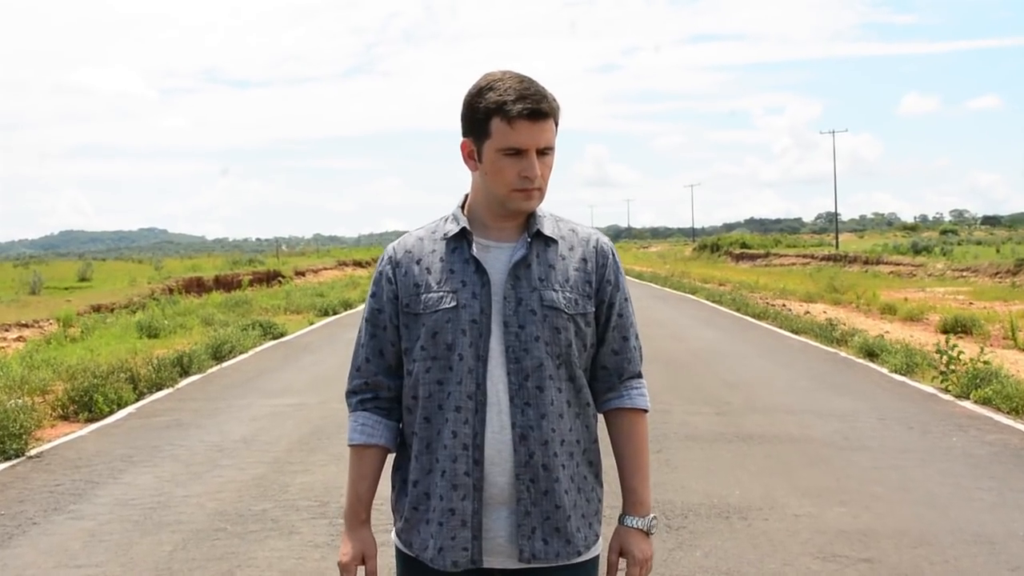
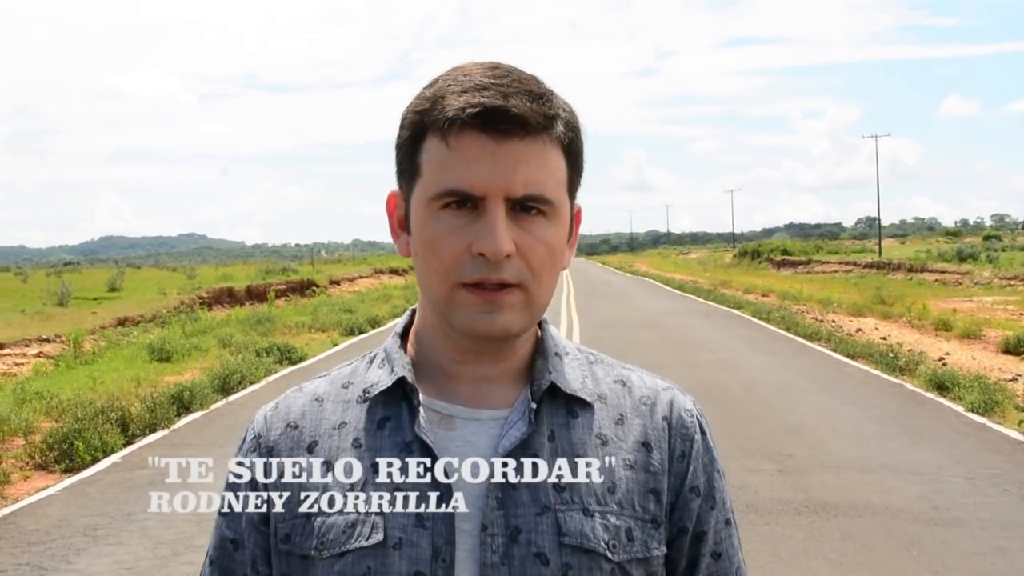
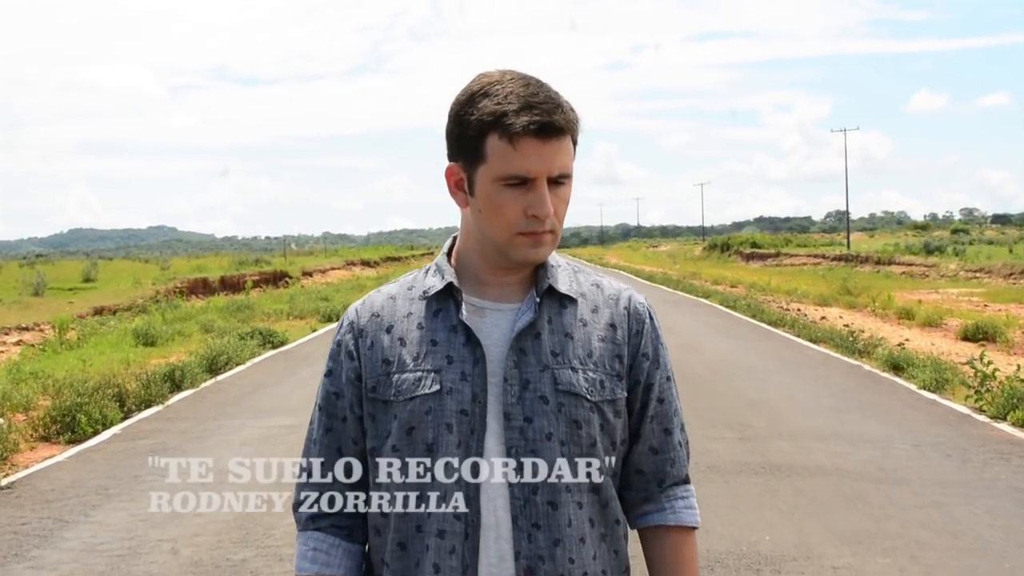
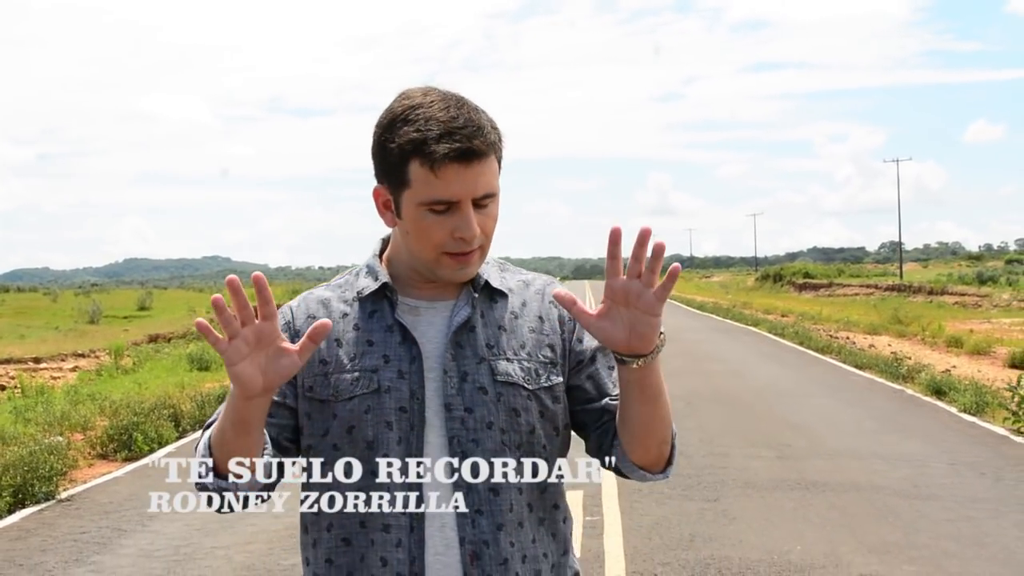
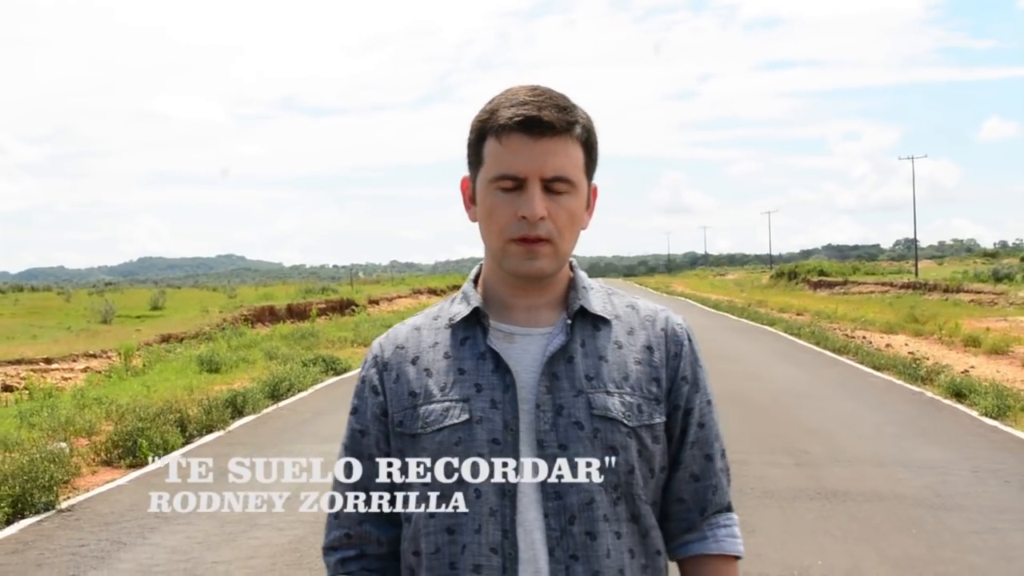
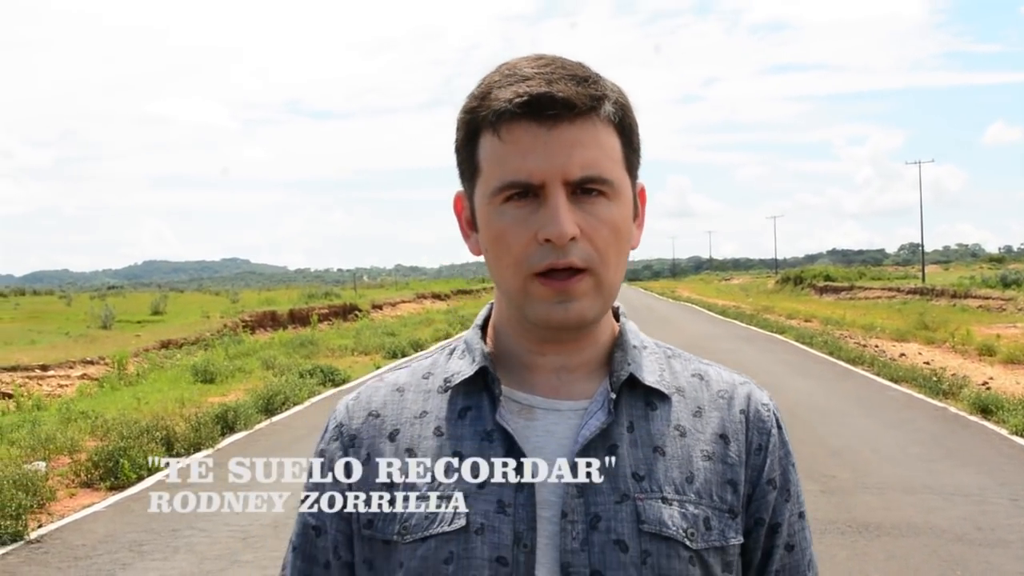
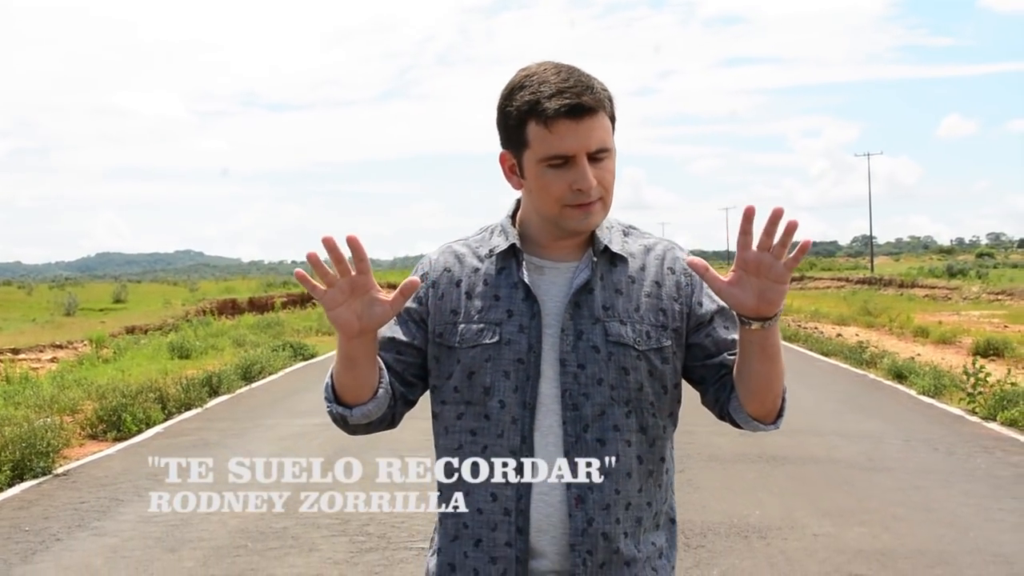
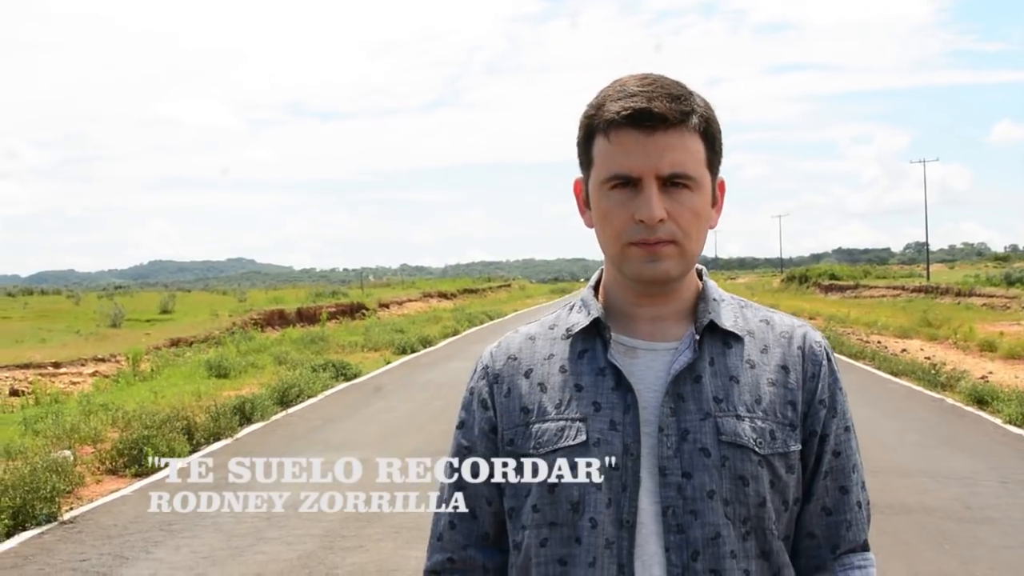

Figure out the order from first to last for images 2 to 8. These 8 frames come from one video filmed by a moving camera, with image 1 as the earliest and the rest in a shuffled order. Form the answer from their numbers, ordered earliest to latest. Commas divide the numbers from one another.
3, 2, 6, 8, 5, 4, 7
